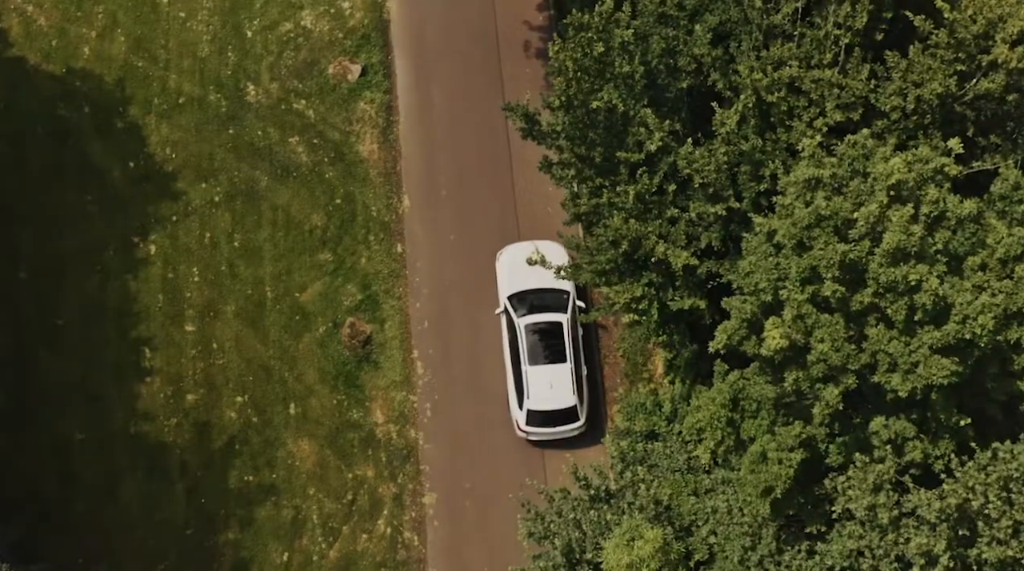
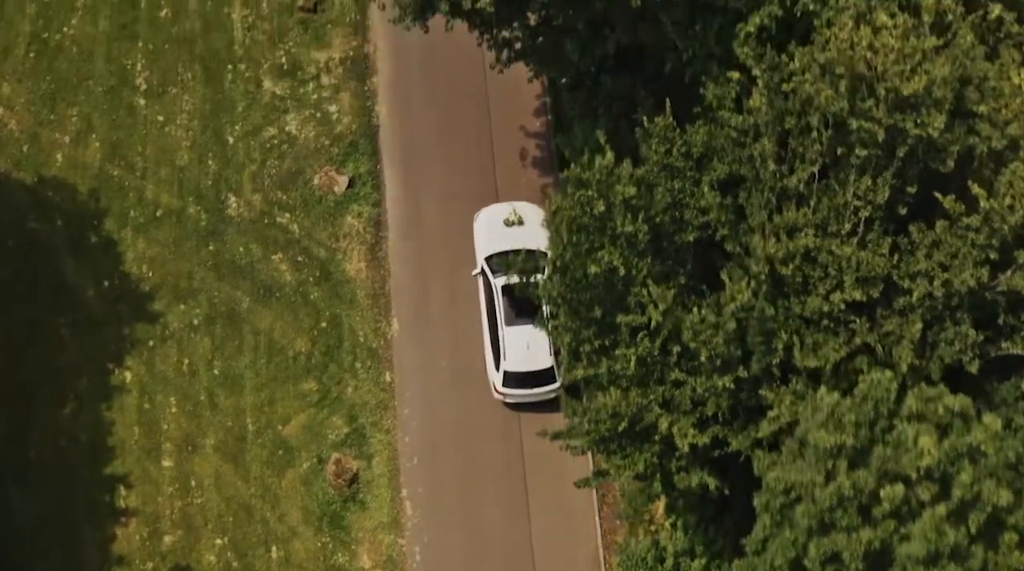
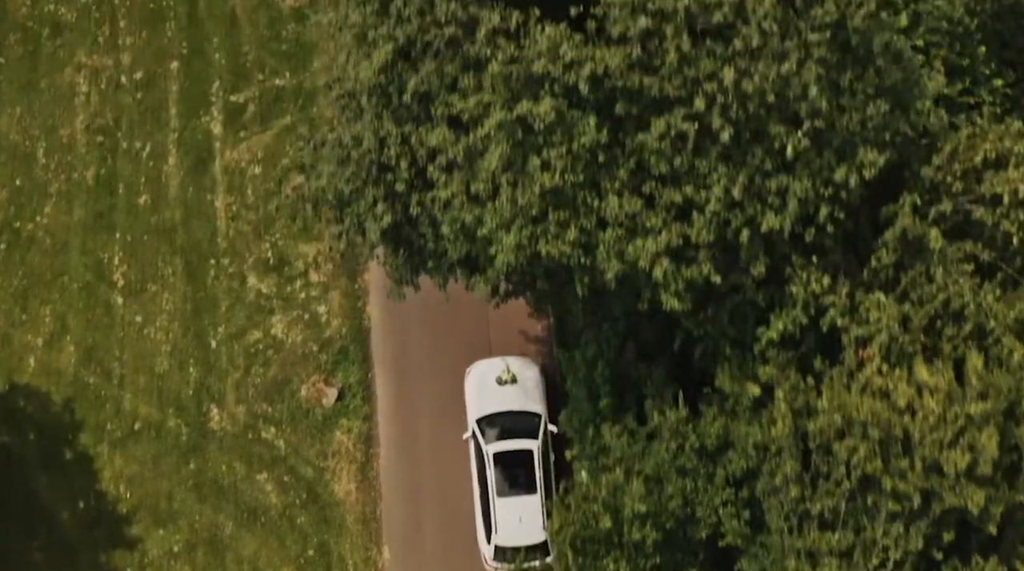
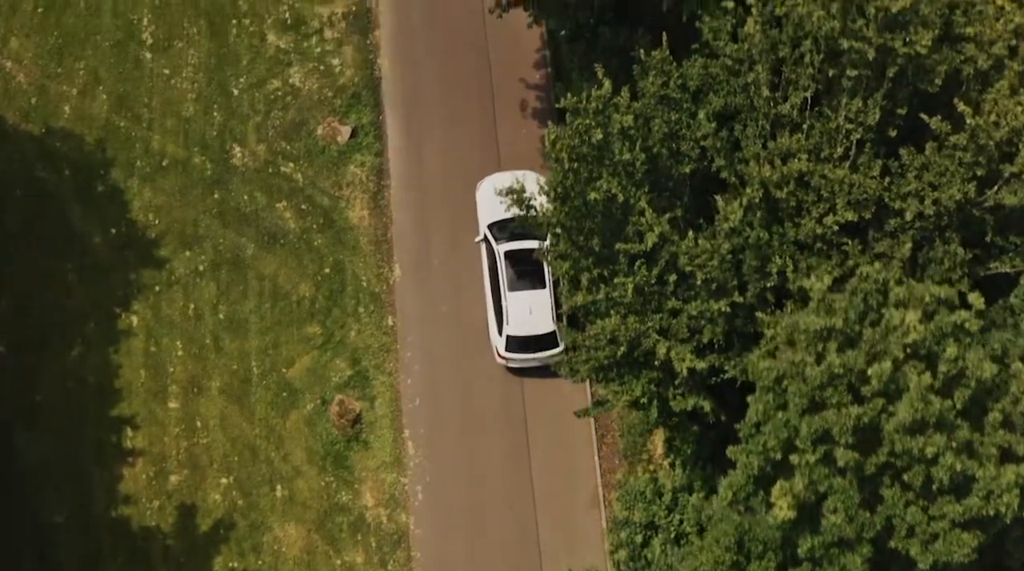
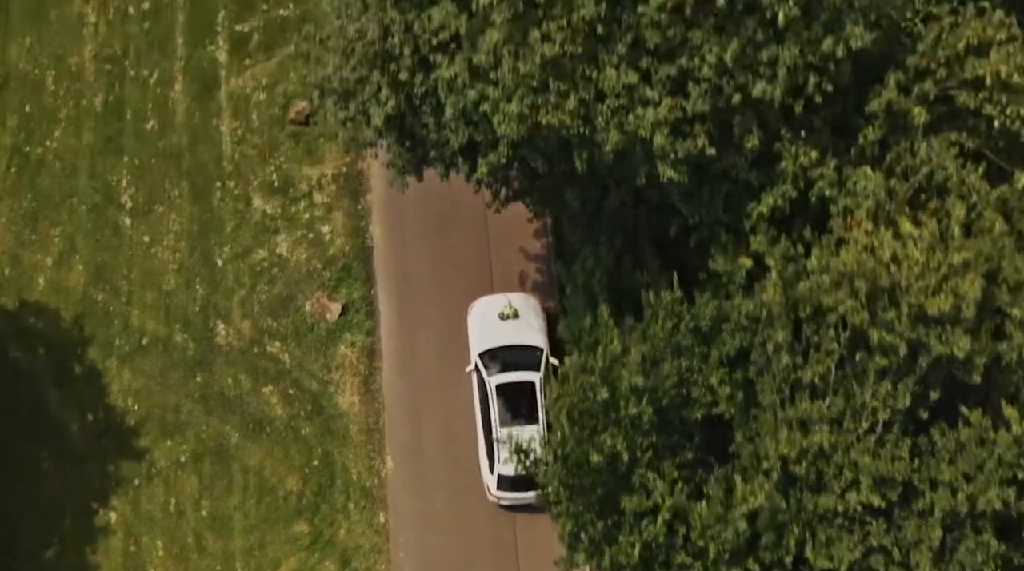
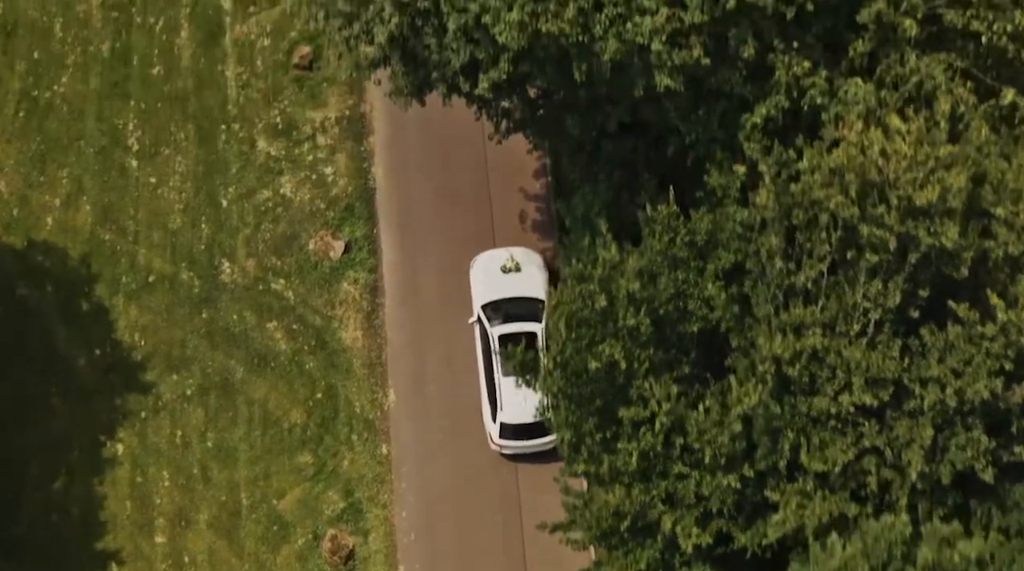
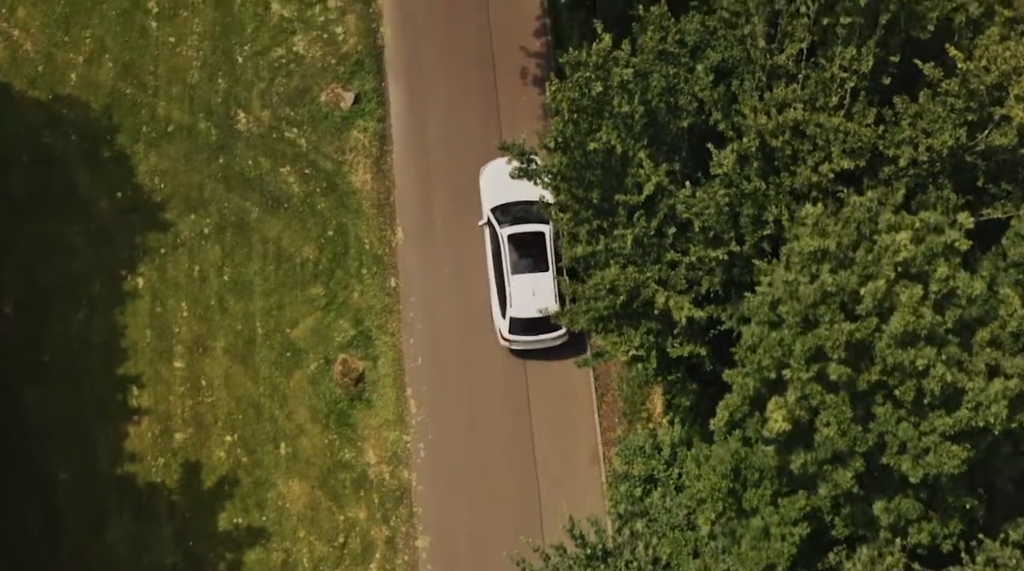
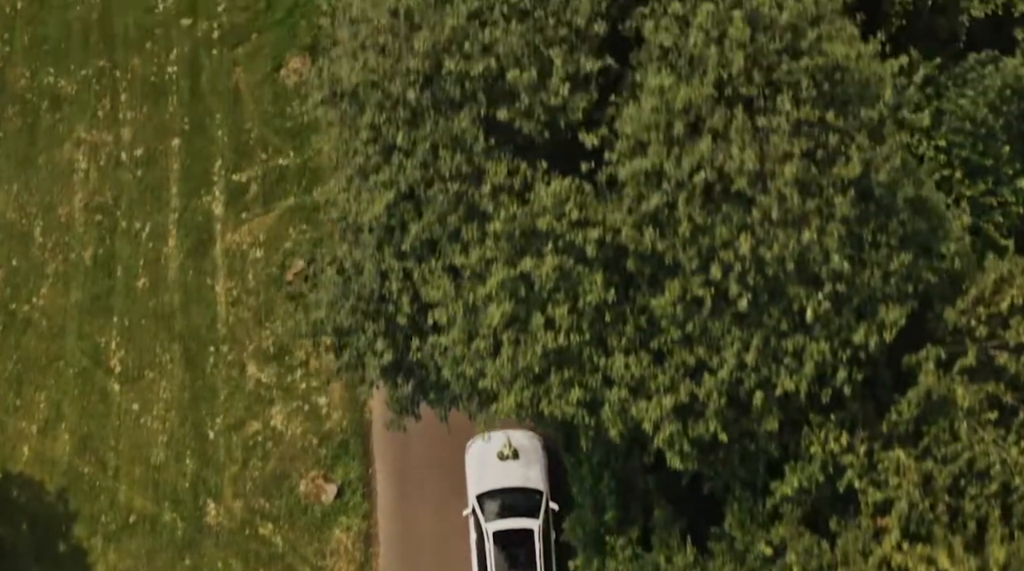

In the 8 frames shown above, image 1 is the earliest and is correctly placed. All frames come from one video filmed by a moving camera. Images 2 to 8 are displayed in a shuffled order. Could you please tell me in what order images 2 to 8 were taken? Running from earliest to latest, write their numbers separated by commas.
7, 4, 2, 6, 5, 3, 8
